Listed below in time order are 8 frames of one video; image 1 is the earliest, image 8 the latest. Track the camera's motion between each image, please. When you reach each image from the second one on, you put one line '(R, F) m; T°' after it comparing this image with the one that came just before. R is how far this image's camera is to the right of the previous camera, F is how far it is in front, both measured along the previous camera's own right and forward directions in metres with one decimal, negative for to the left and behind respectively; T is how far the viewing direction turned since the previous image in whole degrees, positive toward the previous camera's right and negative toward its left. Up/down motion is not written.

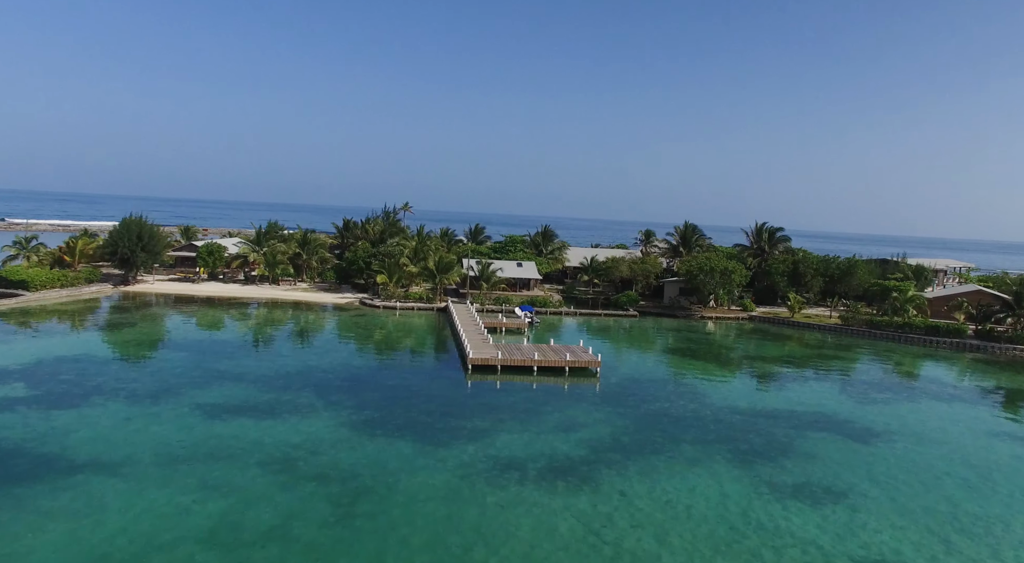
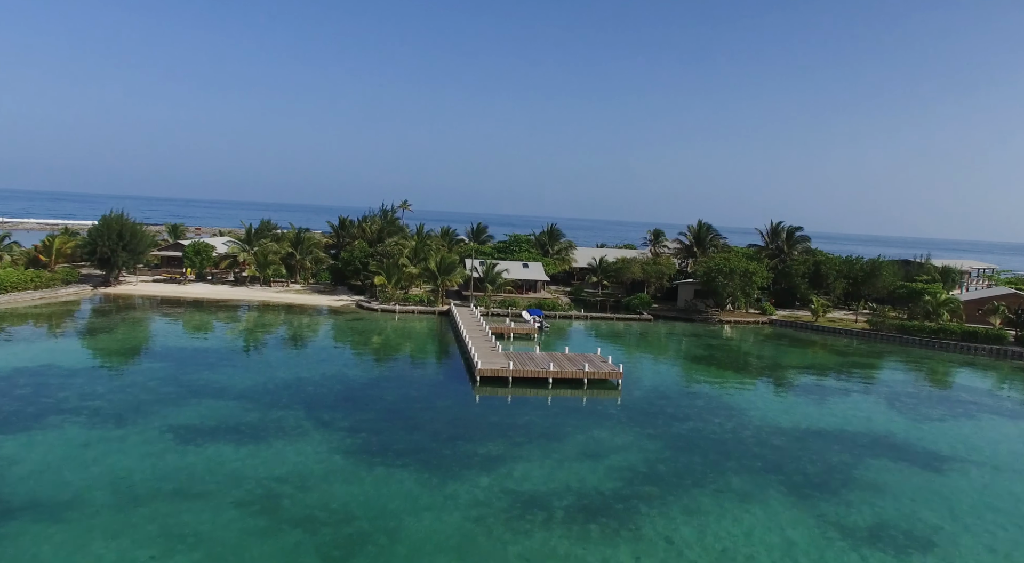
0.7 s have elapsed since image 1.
(-0.7, +3.3) m; 0°
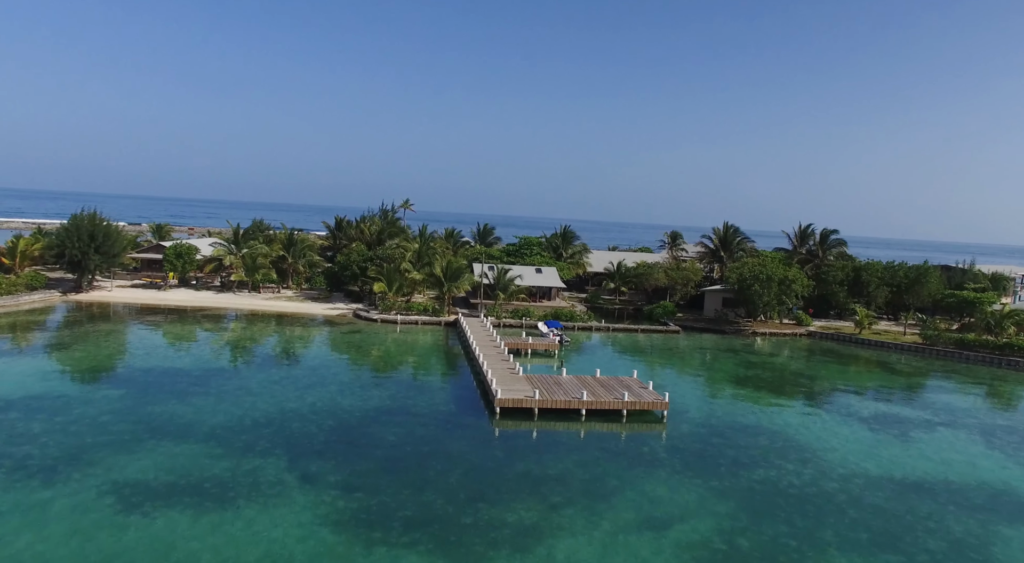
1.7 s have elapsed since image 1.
(-1.0, +4.9) m; 0°
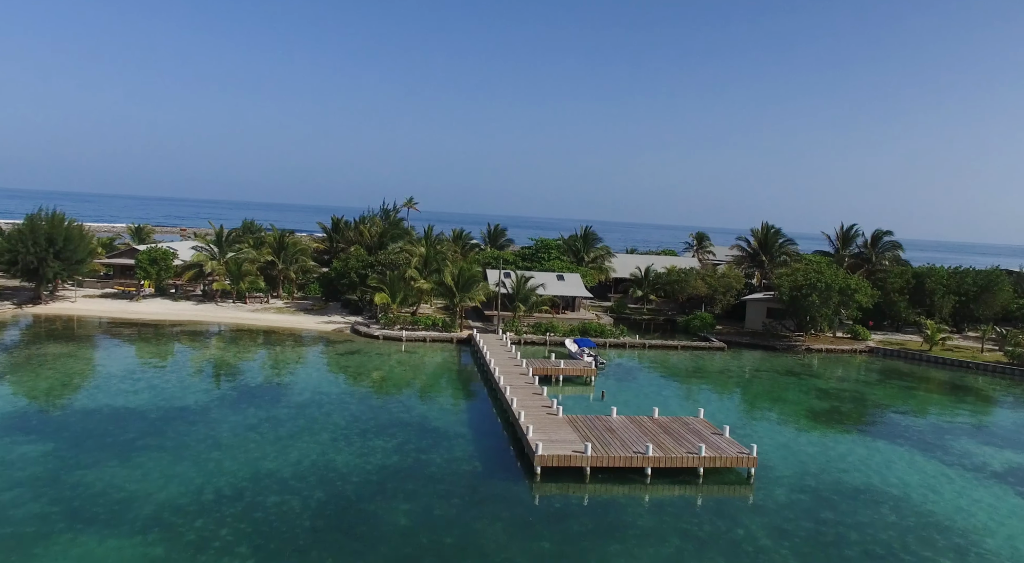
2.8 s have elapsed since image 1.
(-1.3, +6.0) m; 0°
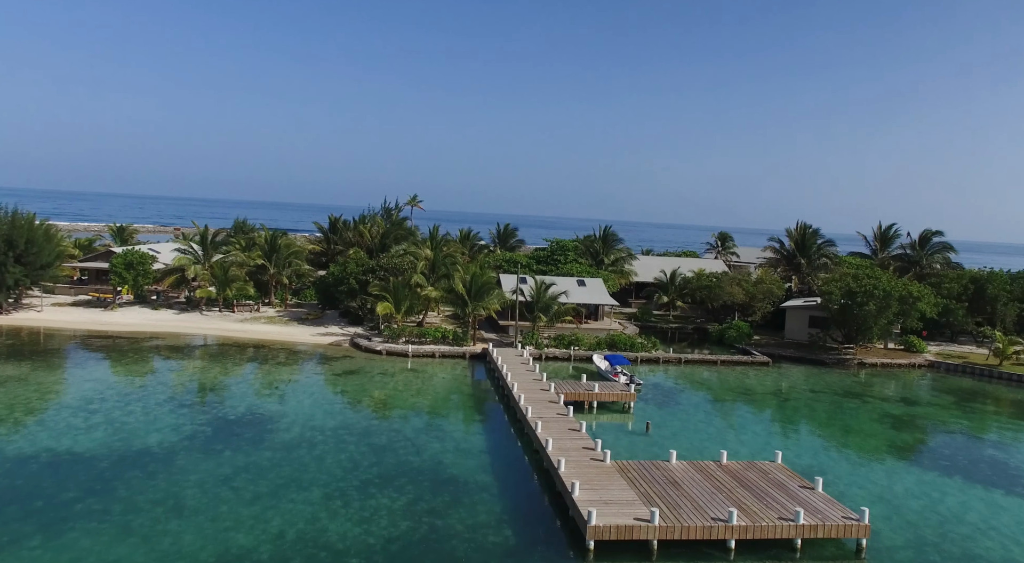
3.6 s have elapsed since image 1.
(-1.0, +4.5) m; 0°
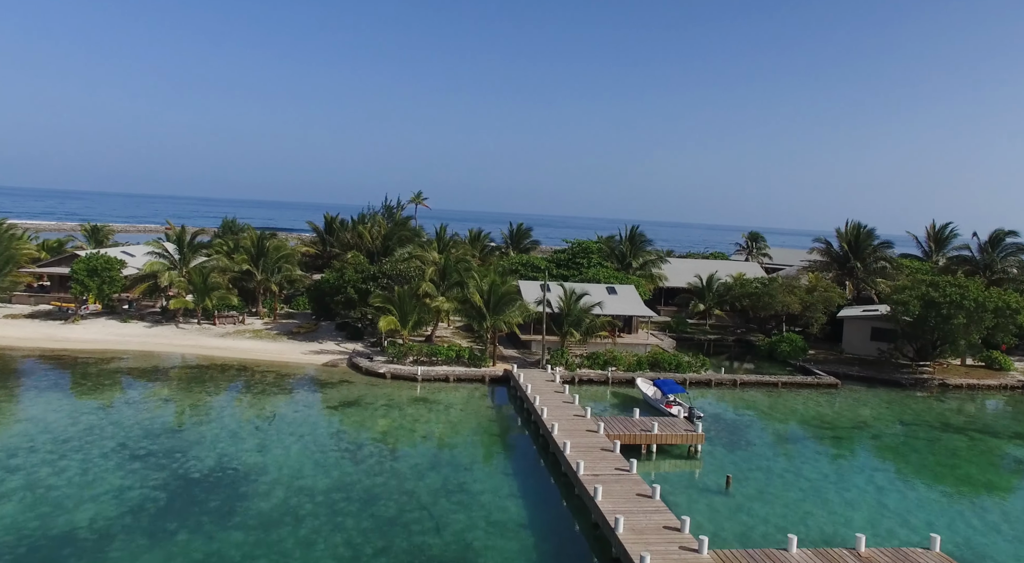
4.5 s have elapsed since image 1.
(-1.2, +5.4) m; 0°
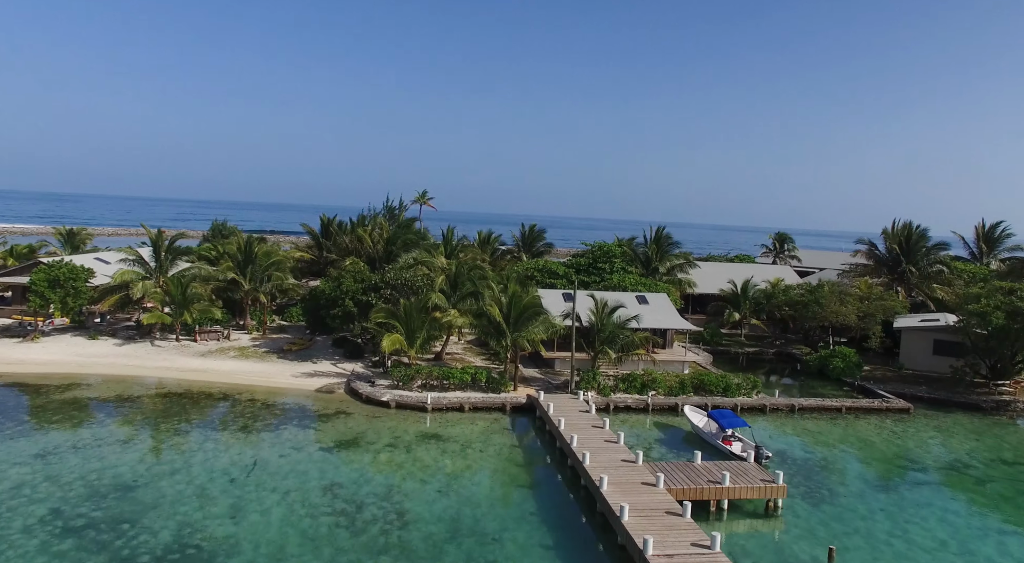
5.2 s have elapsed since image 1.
(-0.9, +4.2) m; 0°
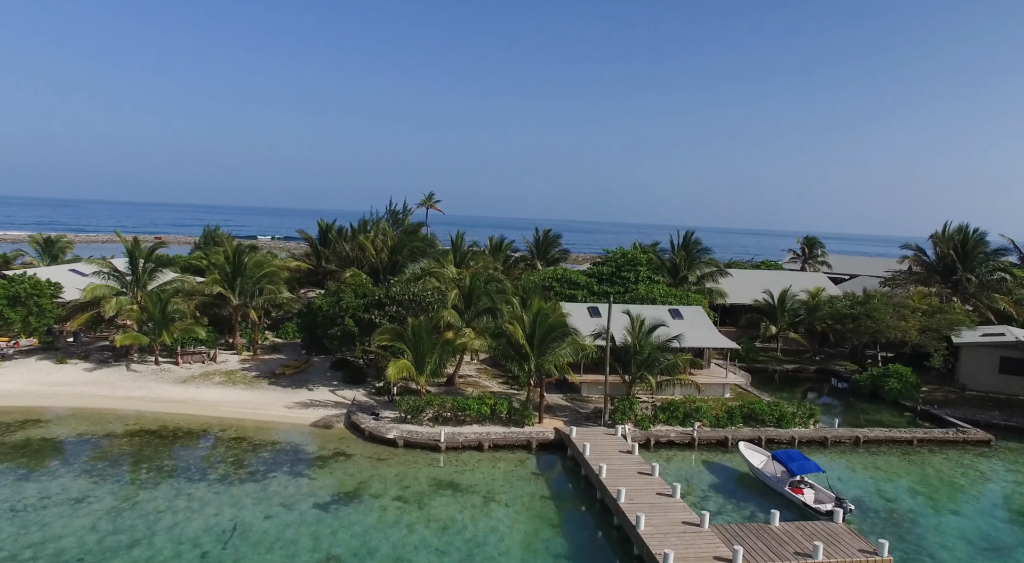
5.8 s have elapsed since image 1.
(-0.7, +3.5) m; 0°
